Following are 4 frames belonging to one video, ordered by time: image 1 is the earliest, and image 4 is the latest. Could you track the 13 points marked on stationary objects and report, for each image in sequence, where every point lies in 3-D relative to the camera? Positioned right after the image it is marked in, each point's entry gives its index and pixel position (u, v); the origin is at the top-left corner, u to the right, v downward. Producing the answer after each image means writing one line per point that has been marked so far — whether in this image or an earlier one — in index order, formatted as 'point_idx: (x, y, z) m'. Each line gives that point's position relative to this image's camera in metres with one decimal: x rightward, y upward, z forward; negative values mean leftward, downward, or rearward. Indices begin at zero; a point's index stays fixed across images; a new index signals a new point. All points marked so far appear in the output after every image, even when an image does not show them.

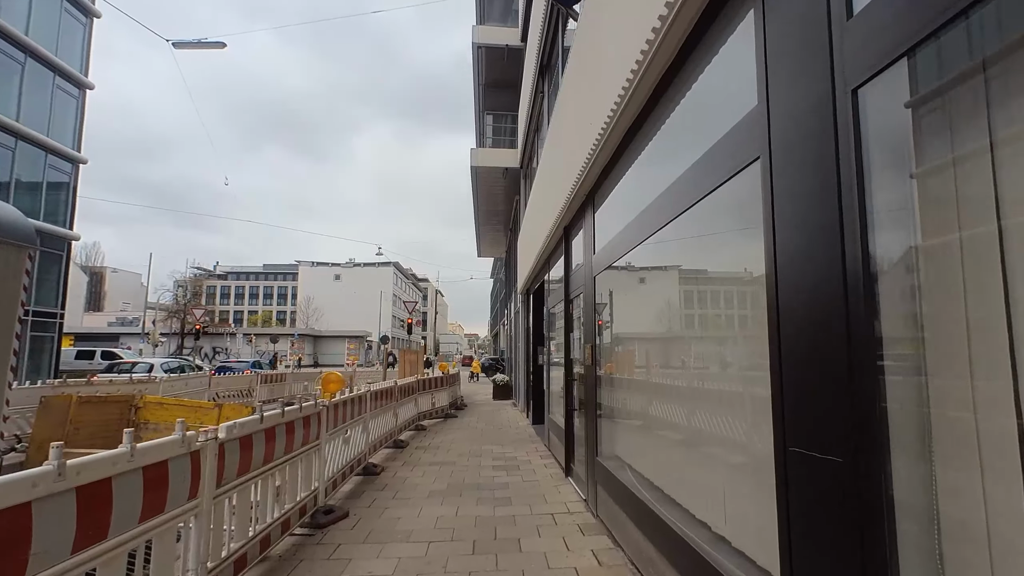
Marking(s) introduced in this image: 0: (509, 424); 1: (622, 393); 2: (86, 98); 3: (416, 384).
0: (-0.1, -2.0, +8.5) m
1: (+0.9, -0.8, +4.5) m
2: (-12.0, +5.4, +15.8) m
3: (-1.5, -1.4, +8.1) m
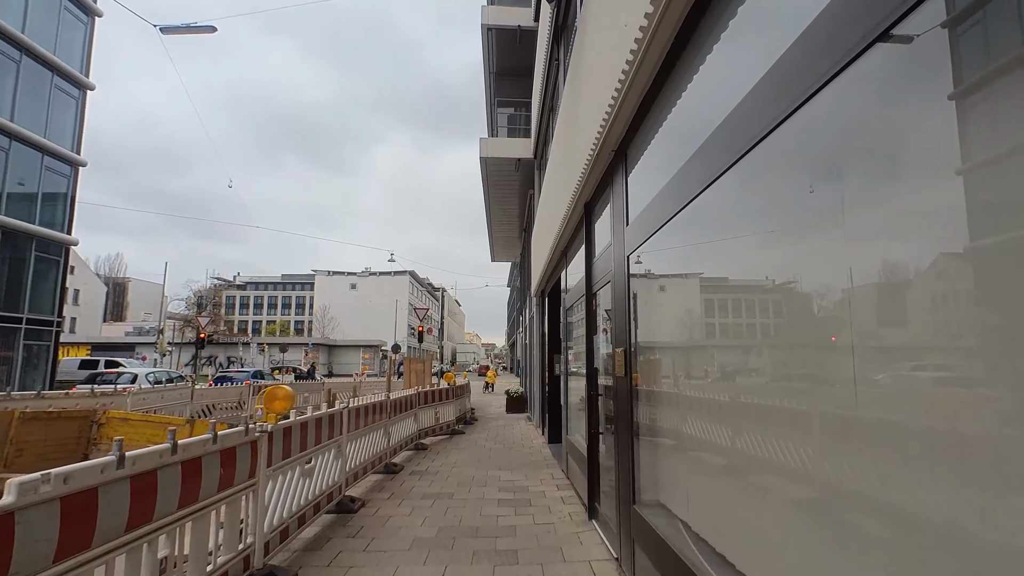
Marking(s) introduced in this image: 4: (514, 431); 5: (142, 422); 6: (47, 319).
0: (+0.1, -2.1, +7.5) m
1: (+0.9, -0.8, +3.5) m
2: (-11.6, +5.2, +15.4) m
3: (-1.3, -1.4, +7.2) m
4: (0.0, -2.2, +8.6) m
5: (-3.9, -1.4, +5.9) m
6: (-11.6, -0.8, +14.0) m
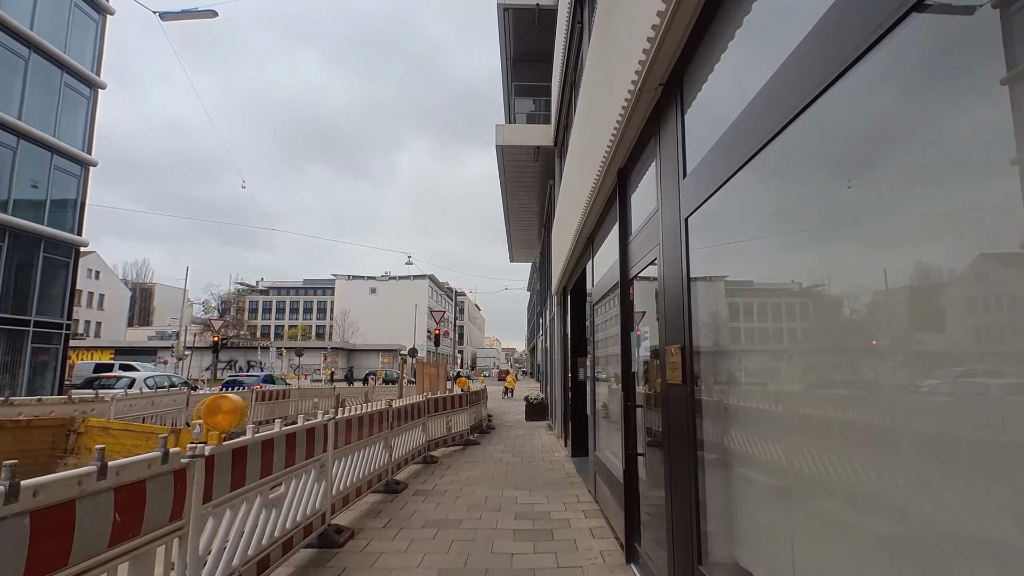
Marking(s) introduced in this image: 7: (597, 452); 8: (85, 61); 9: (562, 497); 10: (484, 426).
0: (+0.3, -2.0, +6.8) m
1: (+1.0, -0.7, +2.8) m
2: (-11.1, +5.1, +15.1) m
3: (-1.1, -1.4, +6.6) m
4: (+0.3, -2.1, +7.9) m
5: (-3.7, -1.4, +5.3) m
6: (-11.2, -0.8, +13.8) m
7: (+0.7, -1.3, +4.6) m
8: (-11.0, +5.9, +14.5) m
9: (+0.4, -1.8, +4.9) m
10: (-0.5, -2.3, +9.3) m
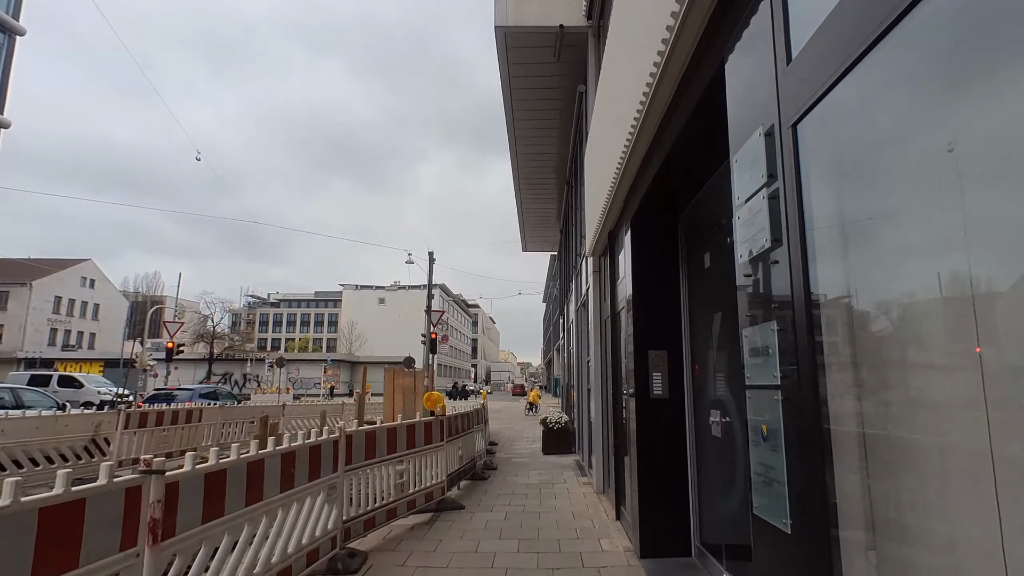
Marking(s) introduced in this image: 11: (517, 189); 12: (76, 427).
0: (+0.4, -1.6, +3.6) m
1: (+0.9, -0.2, -0.4) m
2: (-10.9, +5.3, +12.4) m
3: (-1.0, -1.0, +3.4) m
4: (+0.4, -1.8, +4.7) m
5: (-3.7, -0.9, +2.3) m
6: (-10.9, -0.6, +10.9) m
7: (+0.7, -0.9, +1.4) m
8: (-10.8, +6.0, +11.8) m
9: (+0.4, -1.3, +1.7) m
10: (-0.3, -1.9, +6.1) m
11: (+0.1, +1.7, +9.9) m
12: (-4.3, -1.4, +5.7) m
